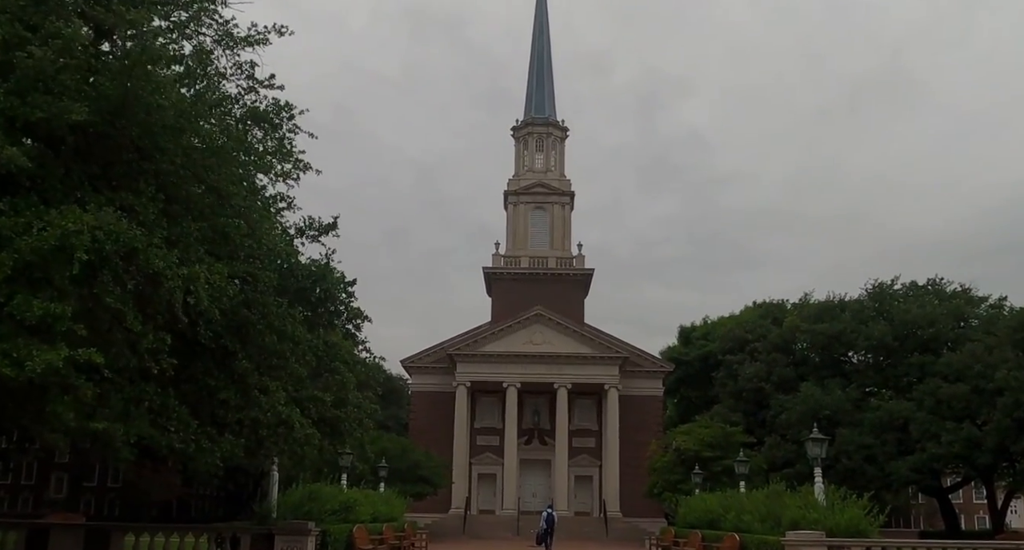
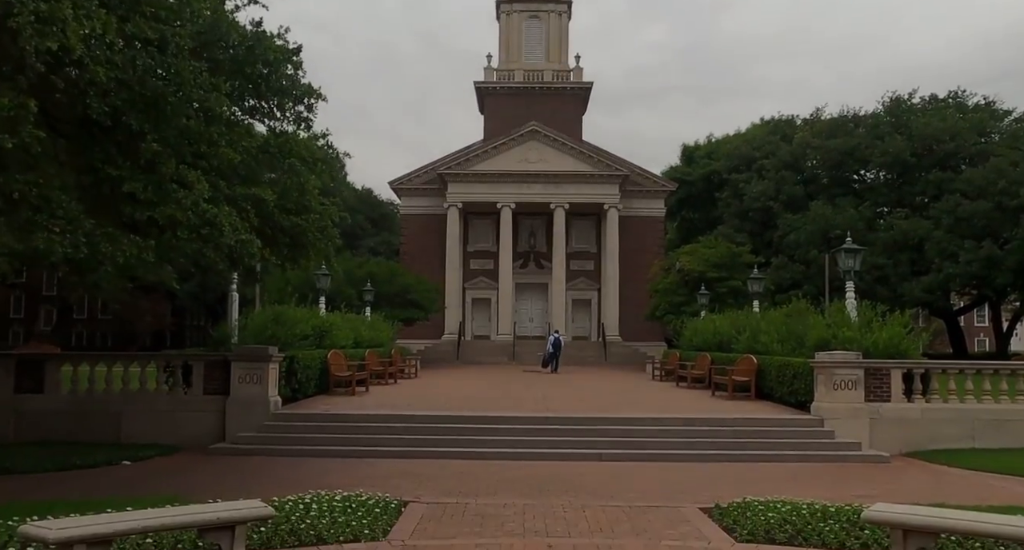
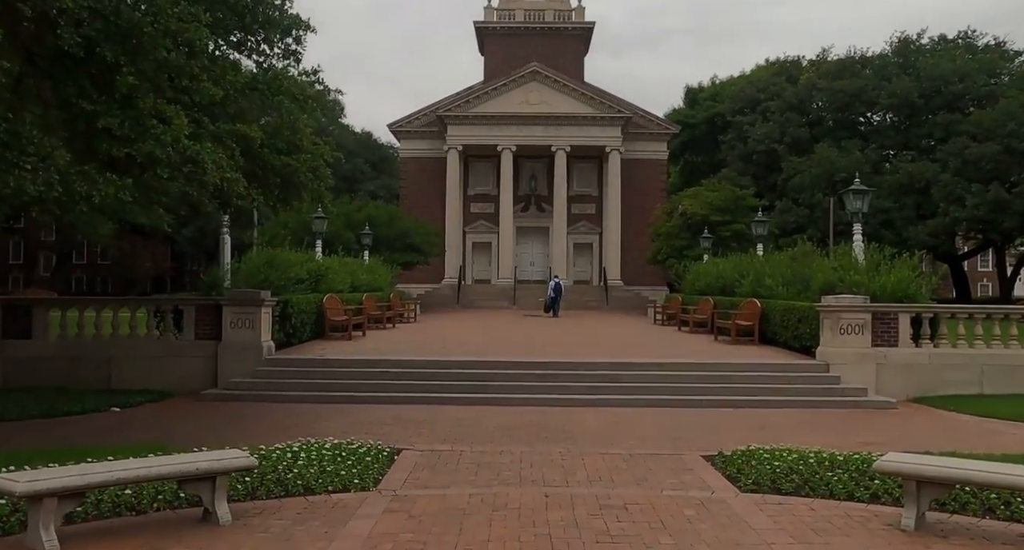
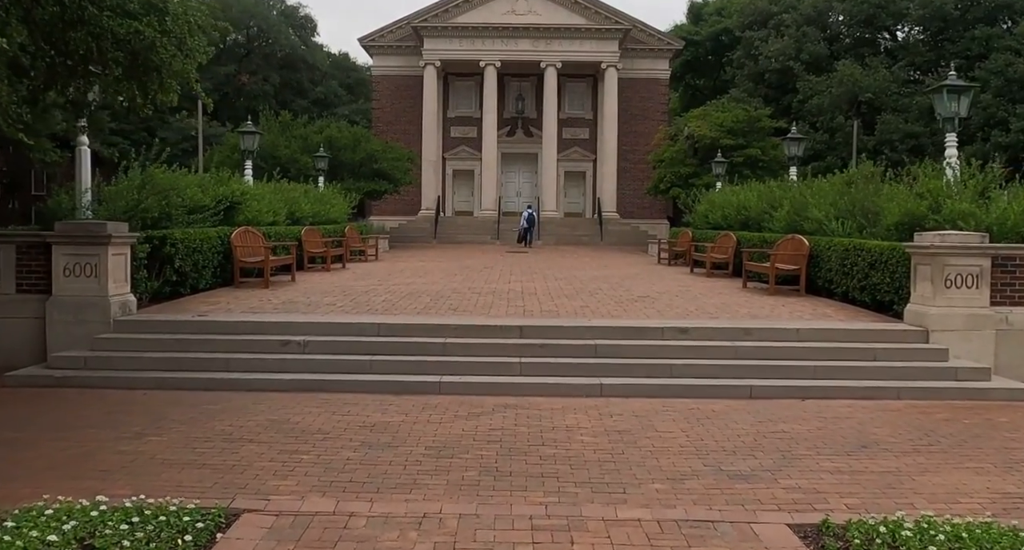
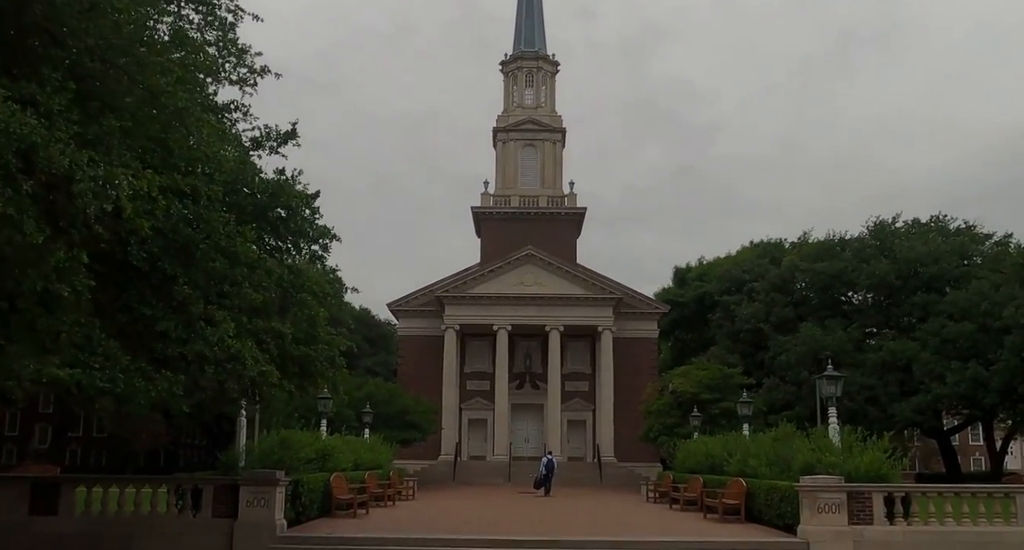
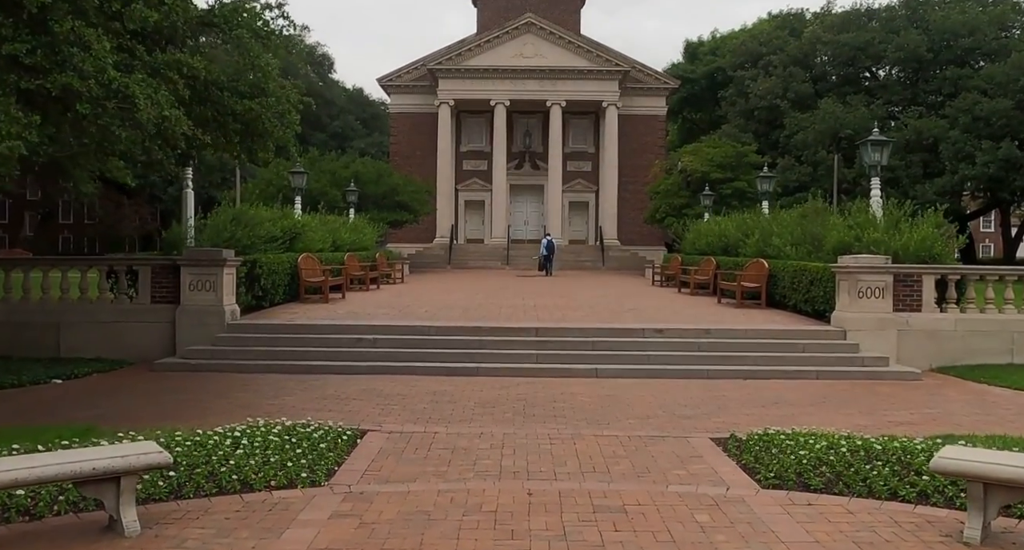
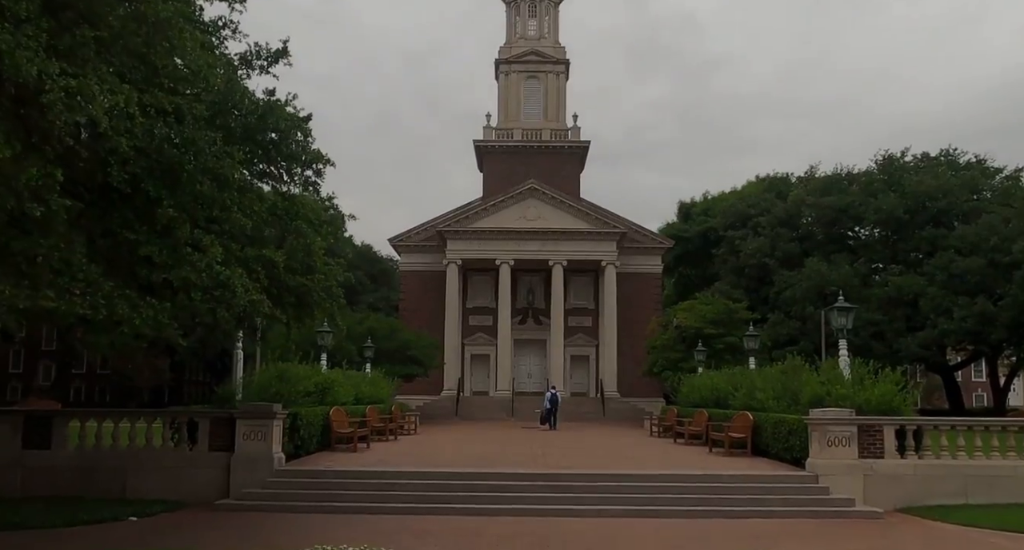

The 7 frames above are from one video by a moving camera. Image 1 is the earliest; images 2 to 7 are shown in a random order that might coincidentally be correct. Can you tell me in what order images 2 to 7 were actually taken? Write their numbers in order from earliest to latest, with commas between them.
5, 7, 2, 3, 6, 4
